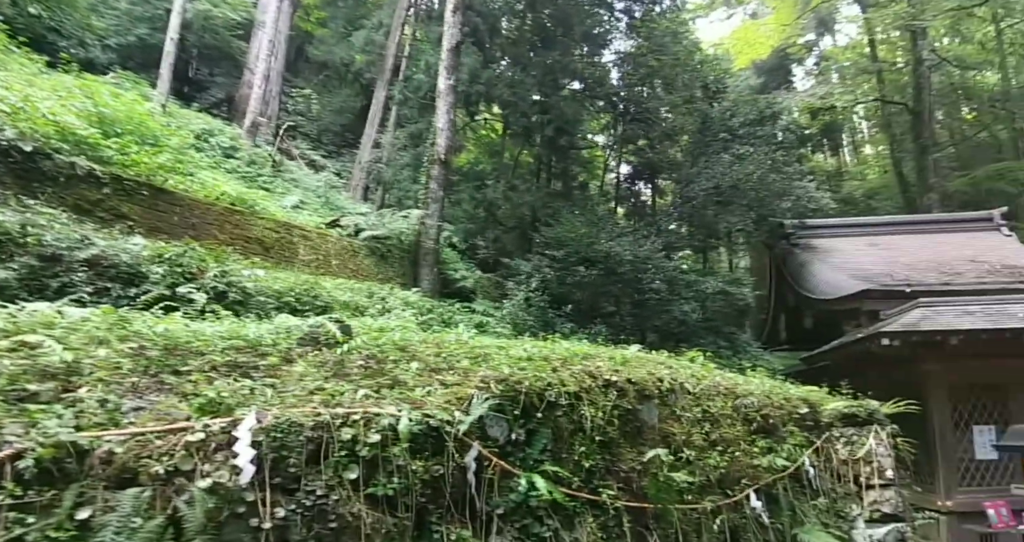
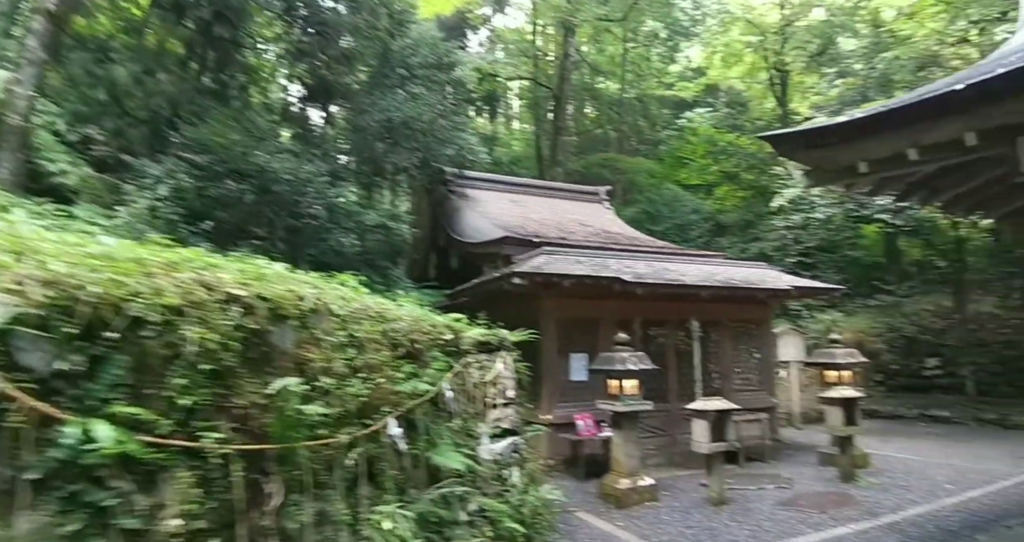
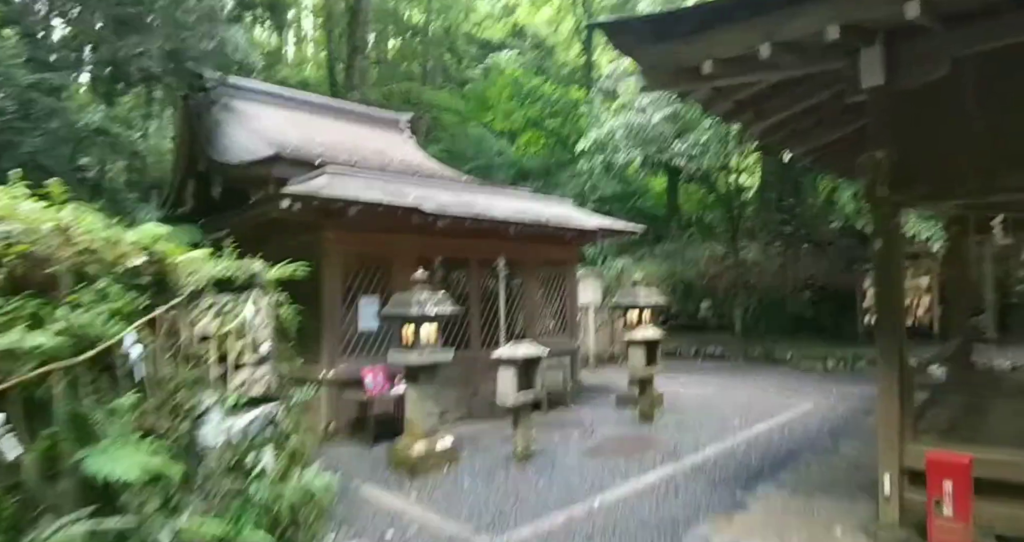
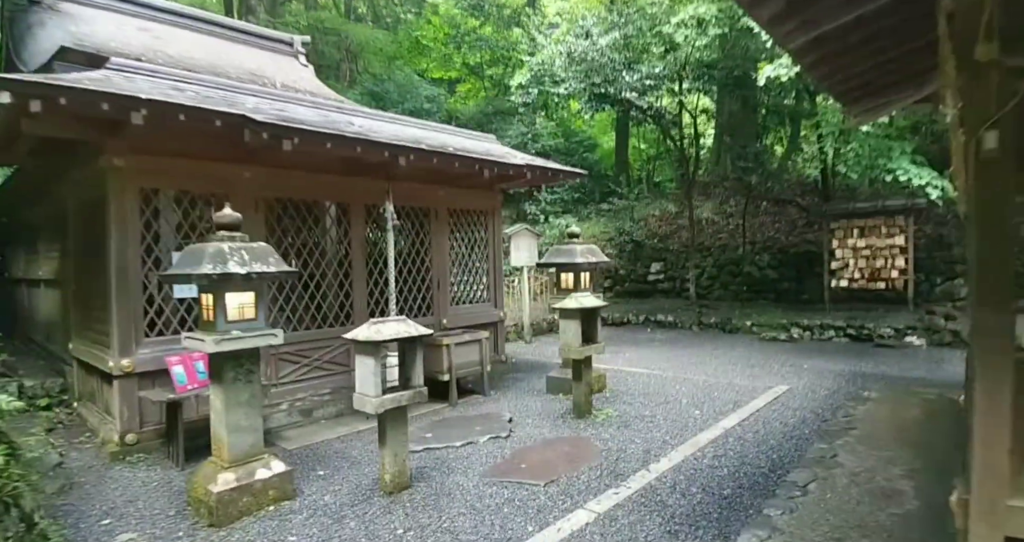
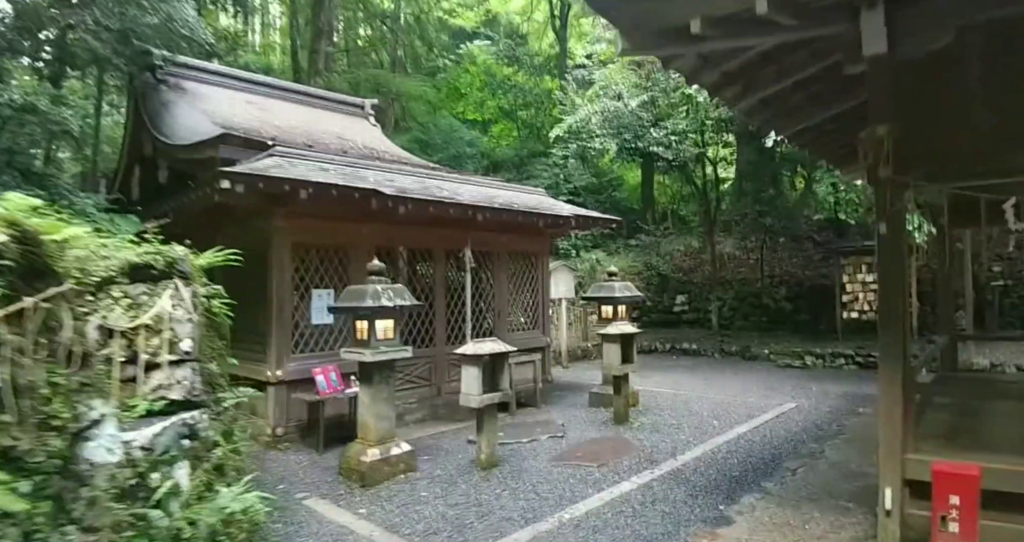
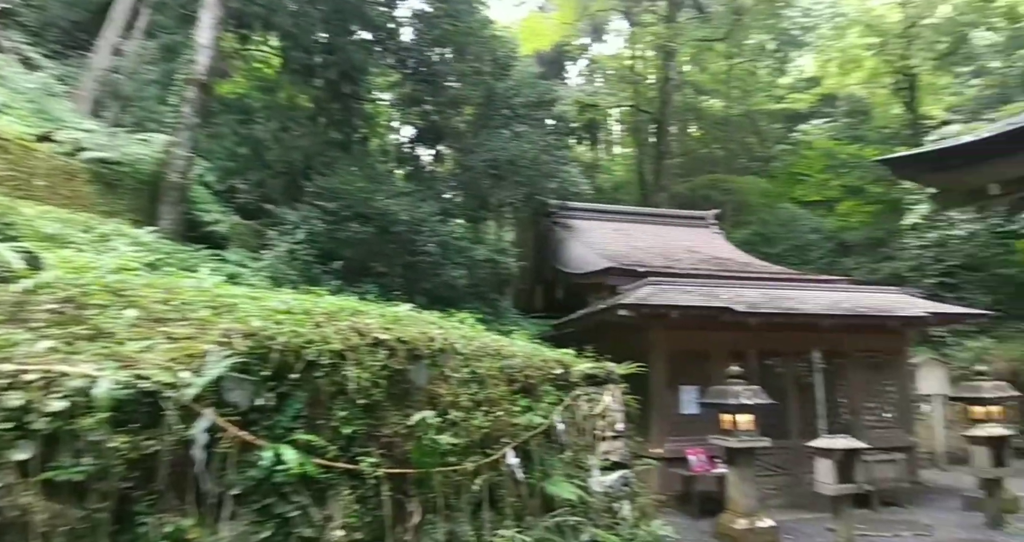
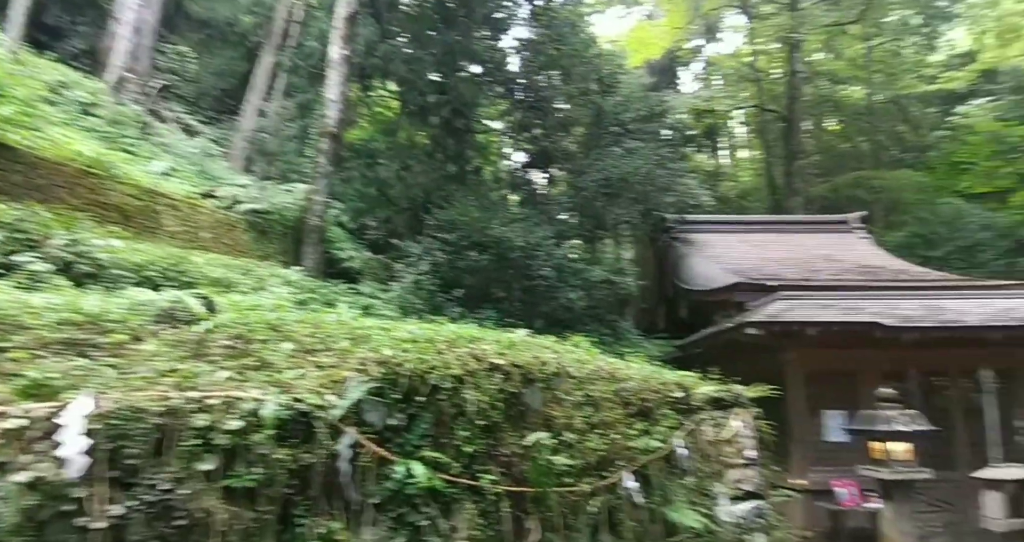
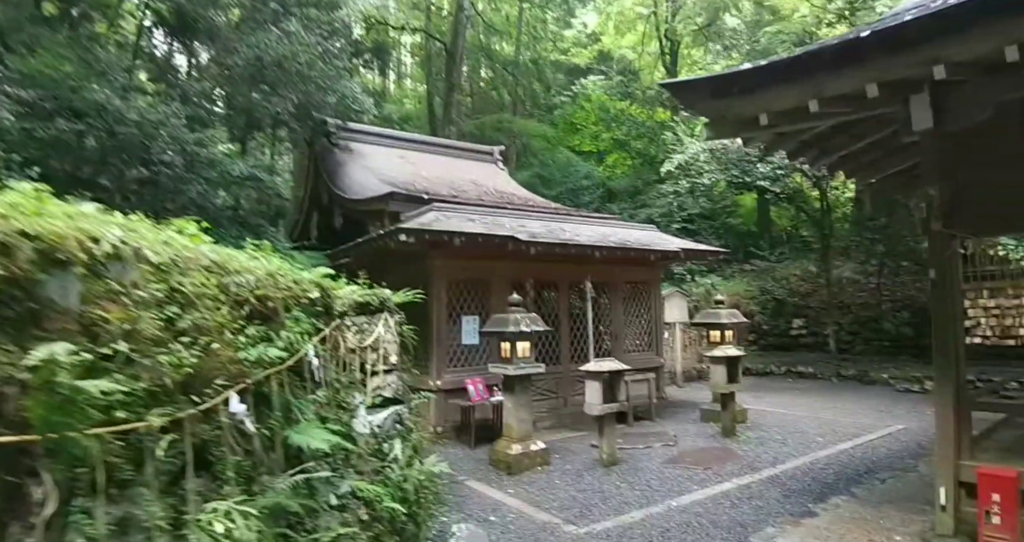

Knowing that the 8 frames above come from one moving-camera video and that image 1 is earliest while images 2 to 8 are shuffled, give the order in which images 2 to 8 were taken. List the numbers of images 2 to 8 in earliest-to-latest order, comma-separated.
7, 6, 2, 8, 3, 5, 4
